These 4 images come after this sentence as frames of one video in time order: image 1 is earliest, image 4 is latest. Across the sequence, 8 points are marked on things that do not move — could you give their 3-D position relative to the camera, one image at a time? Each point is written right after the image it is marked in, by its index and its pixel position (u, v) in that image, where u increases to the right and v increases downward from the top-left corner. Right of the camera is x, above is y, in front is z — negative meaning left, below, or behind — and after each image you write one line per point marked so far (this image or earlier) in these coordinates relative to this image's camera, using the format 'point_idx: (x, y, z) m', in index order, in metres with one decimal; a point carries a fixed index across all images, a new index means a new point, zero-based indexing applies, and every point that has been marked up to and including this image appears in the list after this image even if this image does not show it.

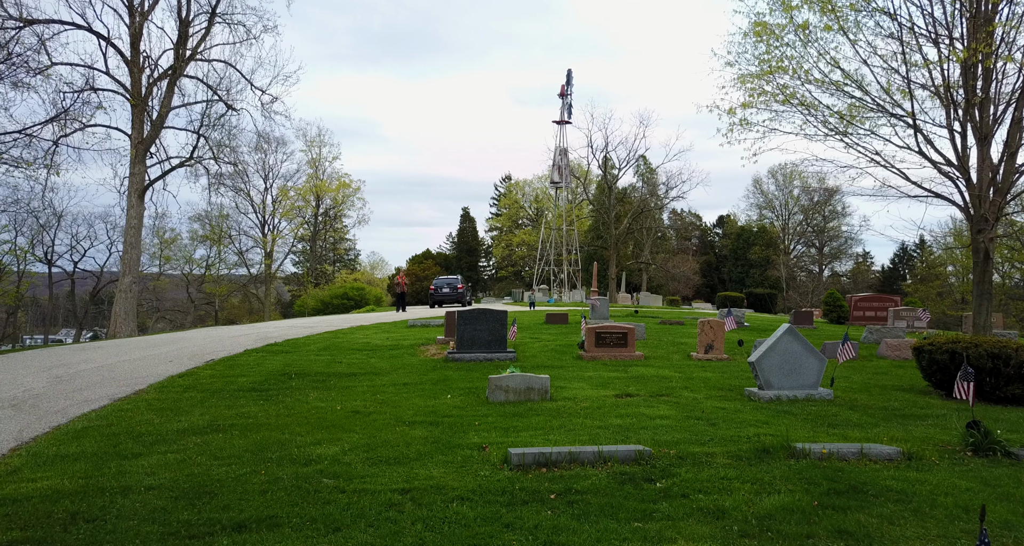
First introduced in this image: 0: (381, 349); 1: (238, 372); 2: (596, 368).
0: (-3.2, -1.8, +16.5) m
1: (-5.1, -1.8, +12.6) m
2: (+1.6, -1.8, +13.0) m
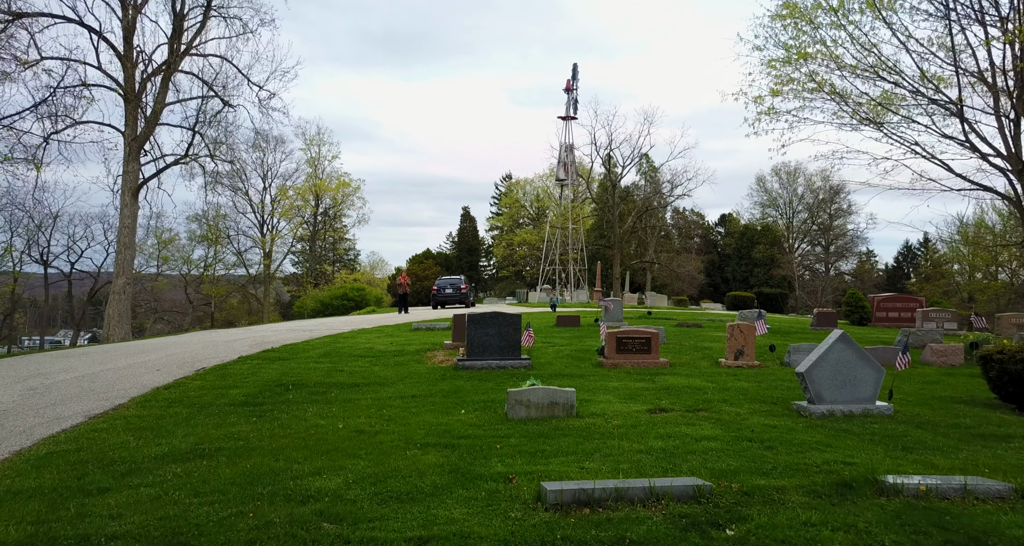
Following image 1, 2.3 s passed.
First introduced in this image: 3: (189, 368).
0: (-2.9, -1.9, +15.4) m
1: (-4.8, -1.9, +11.5) m
2: (+1.9, -1.9, +12.0) m
3: (-6.3, -1.8, +13.1) m
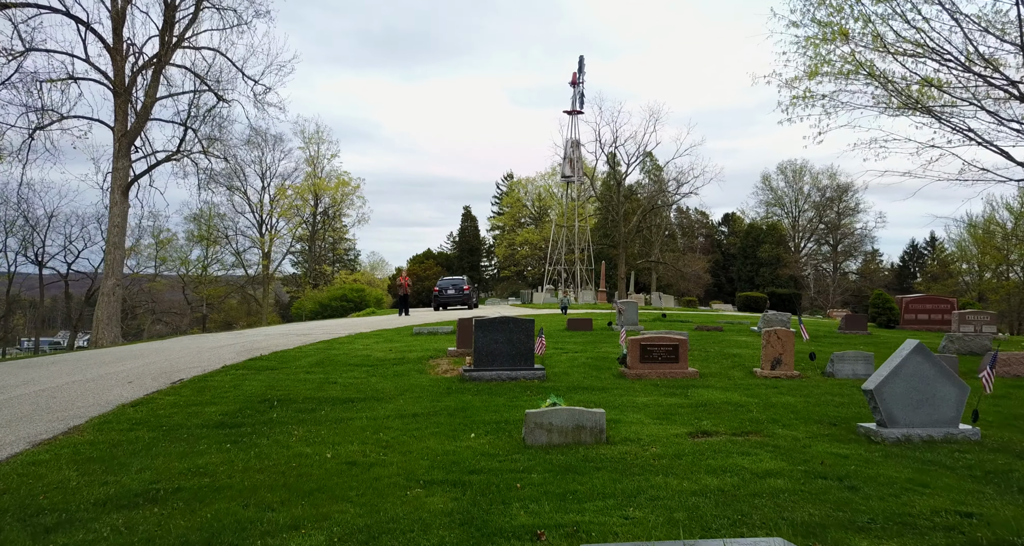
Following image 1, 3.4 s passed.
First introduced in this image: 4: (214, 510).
0: (-2.7, -1.9, +14.1) m
1: (-4.6, -1.9, +10.2) m
2: (+2.1, -1.9, +10.6) m
3: (-6.0, -1.9, +11.8) m
4: (-2.5, -2.0, +5.6) m
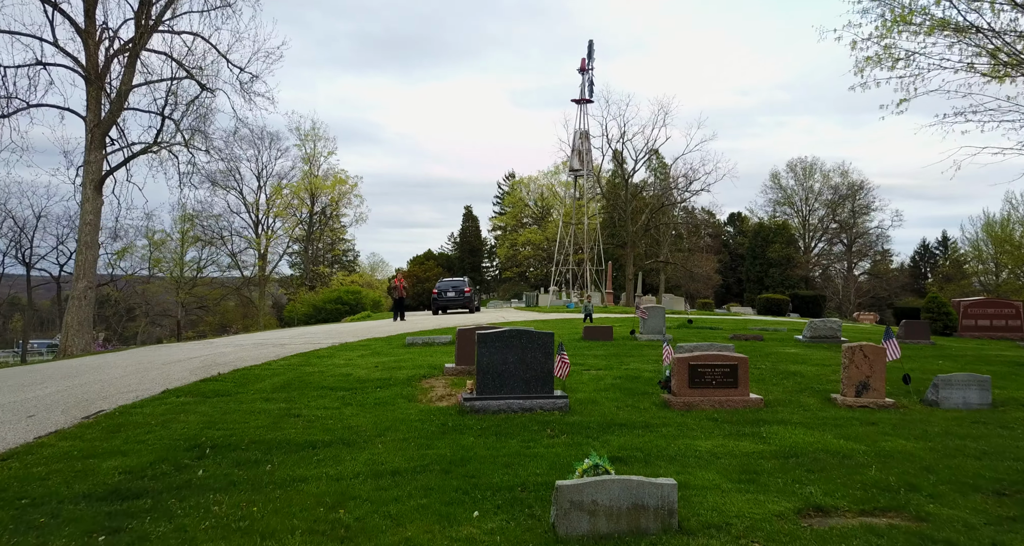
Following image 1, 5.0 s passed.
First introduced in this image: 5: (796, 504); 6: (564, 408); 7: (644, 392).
0: (-2.5, -1.9, +11.4) m
1: (-4.4, -1.9, +7.5) m
2: (+2.3, -1.9, +7.9) m
3: (-5.9, -1.9, +9.1) m
4: (-2.3, -2.0, +2.9) m
5: (+2.3, -1.9, +5.6) m
6: (+0.7, -1.9, +9.3) m
7: (+2.0, -1.8, +10.3) m
